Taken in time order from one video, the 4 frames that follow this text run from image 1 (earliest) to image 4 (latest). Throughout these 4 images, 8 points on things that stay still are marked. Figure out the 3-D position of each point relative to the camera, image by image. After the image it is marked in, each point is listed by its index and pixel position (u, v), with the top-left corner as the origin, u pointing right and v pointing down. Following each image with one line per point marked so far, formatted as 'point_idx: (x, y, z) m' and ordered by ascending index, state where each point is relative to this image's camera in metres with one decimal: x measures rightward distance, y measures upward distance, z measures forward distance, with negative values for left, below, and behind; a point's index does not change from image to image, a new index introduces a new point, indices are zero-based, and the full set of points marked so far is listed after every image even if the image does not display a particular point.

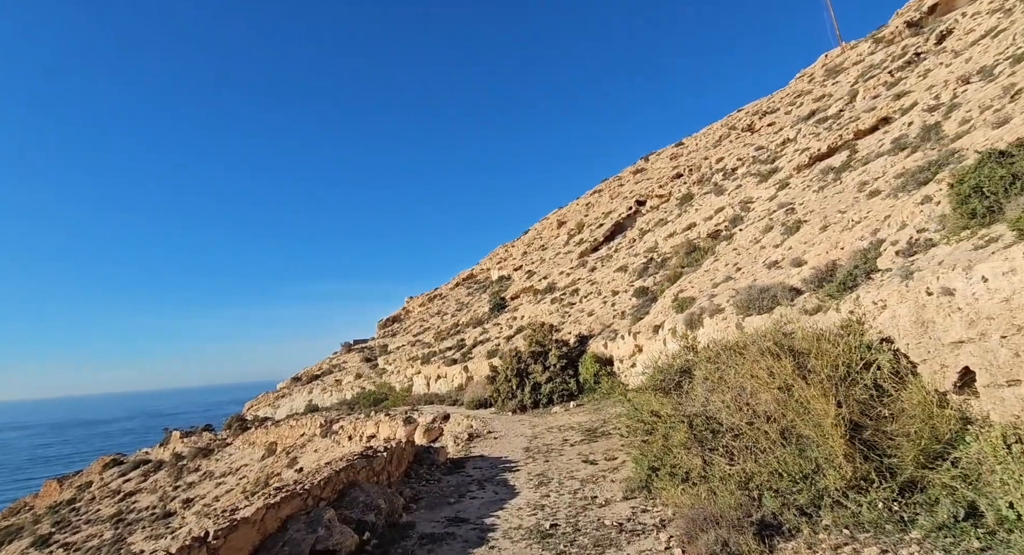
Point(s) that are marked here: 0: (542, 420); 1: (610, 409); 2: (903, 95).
0: (+1.0, -4.6, +15.6) m
1: (+2.8, -3.7, +13.3) m
2: (+15.2, +7.1, +18.7) m
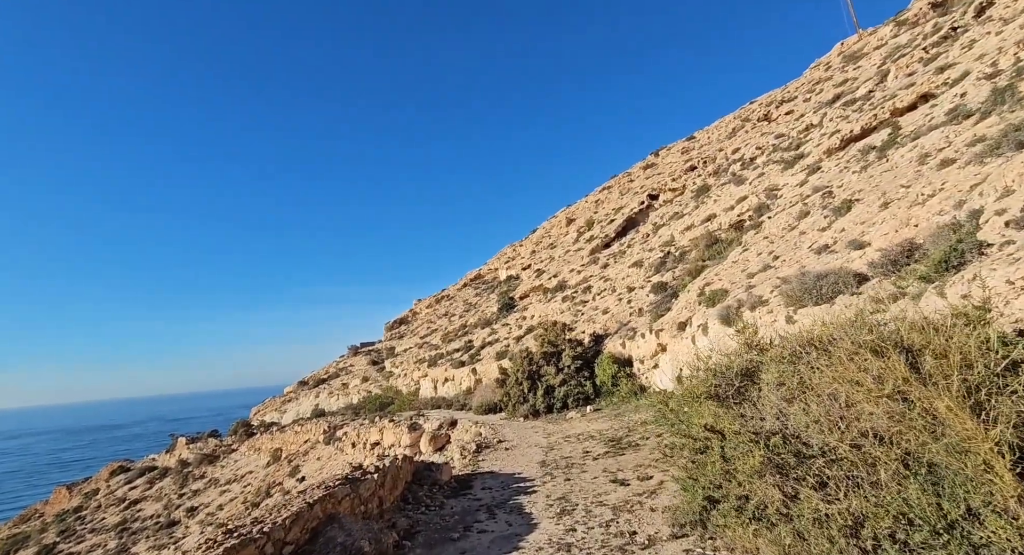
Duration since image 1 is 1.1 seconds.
0: (+1.3, -4.4, +14.2) m
1: (+3.1, -3.5, +11.9) m
2: (+15.5, +7.5, +17.1) m
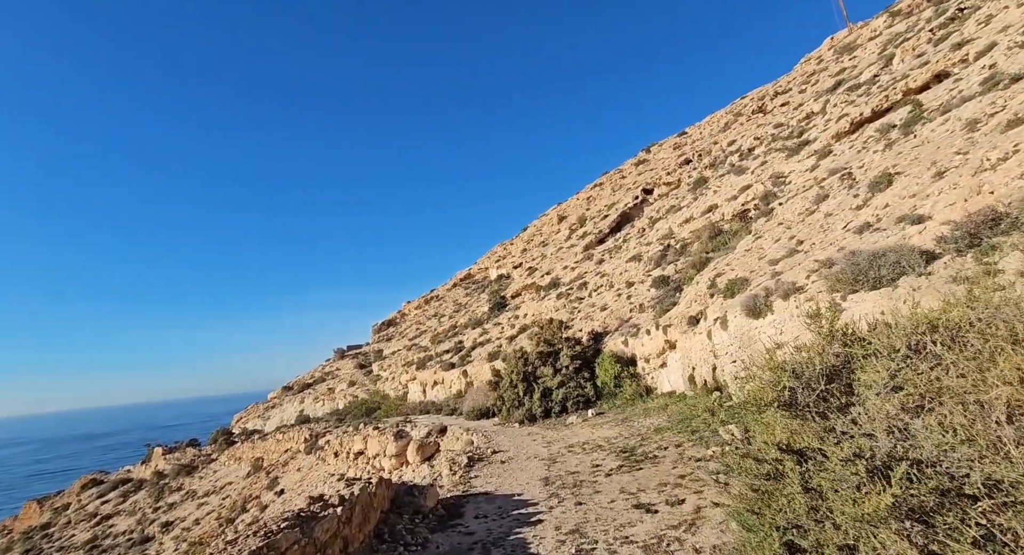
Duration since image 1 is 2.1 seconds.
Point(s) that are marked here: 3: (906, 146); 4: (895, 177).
0: (+1.2, -4.2, +12.9) m
1: (+3.0, -3.2, +10.6) m
2: (+15.1, +7.8, +16.1) m
3: (+9.4, +3.1, +11.5) m
4: (+7.4, +1.9, +9.3) m
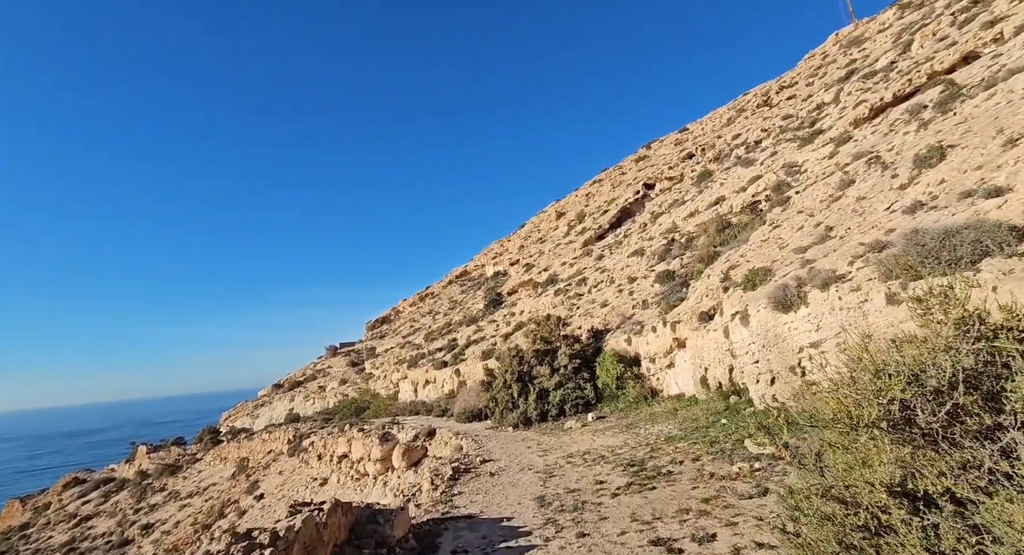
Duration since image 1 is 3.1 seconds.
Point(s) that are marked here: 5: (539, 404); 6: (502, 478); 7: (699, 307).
0: (+1.0, -4.0, +11.7) m
1: (+2.8, -3.0, +9.4) m
2: (+15.0, +7.9, +15.0) m
3: (+9.3, +3.3, +10.3) m
4: (+7.3, +2.1, +8.1) m
5: (+0.8, -4.0, +15.2) m
6: (-0.2, -3.6, +8.6) m
7: (+4.7, -0.8, +12.1) m
